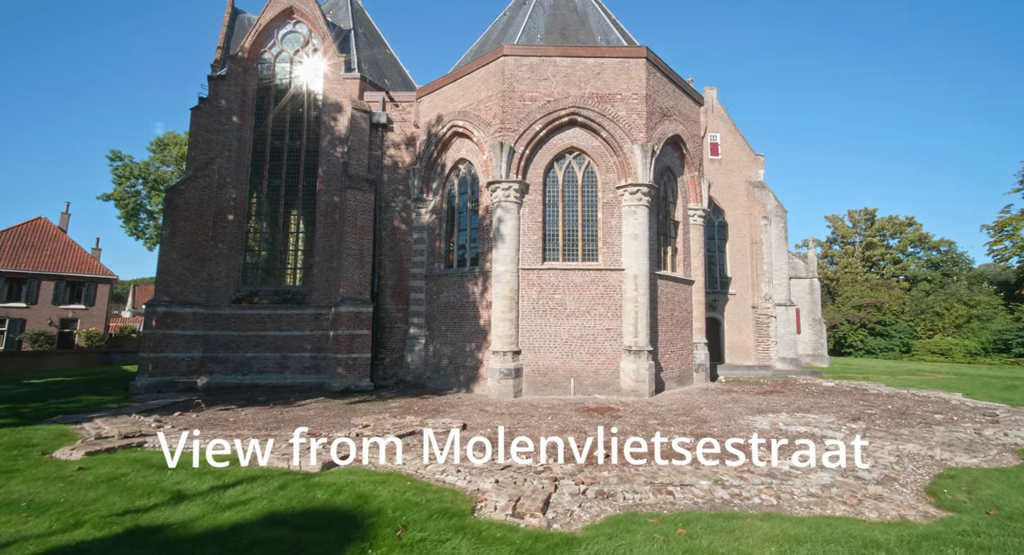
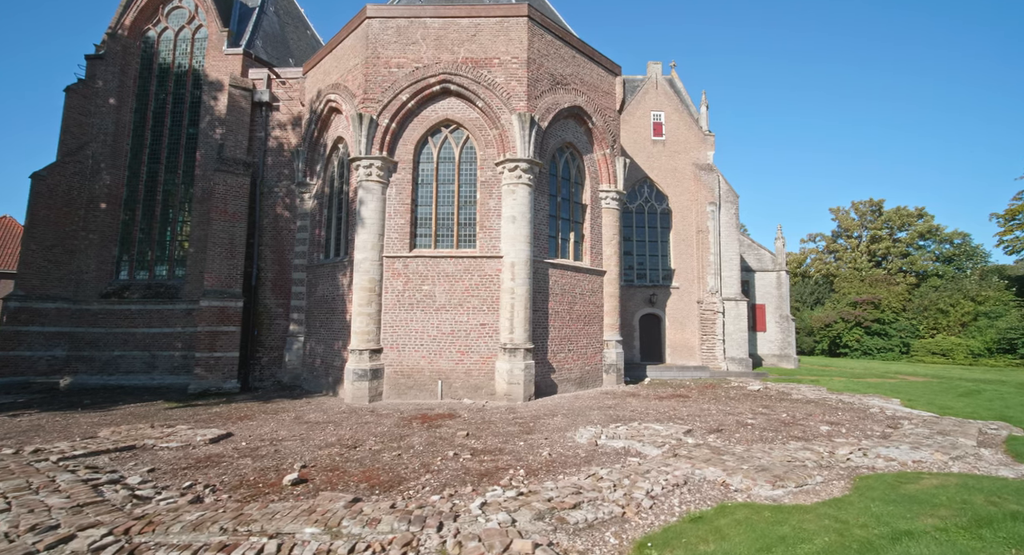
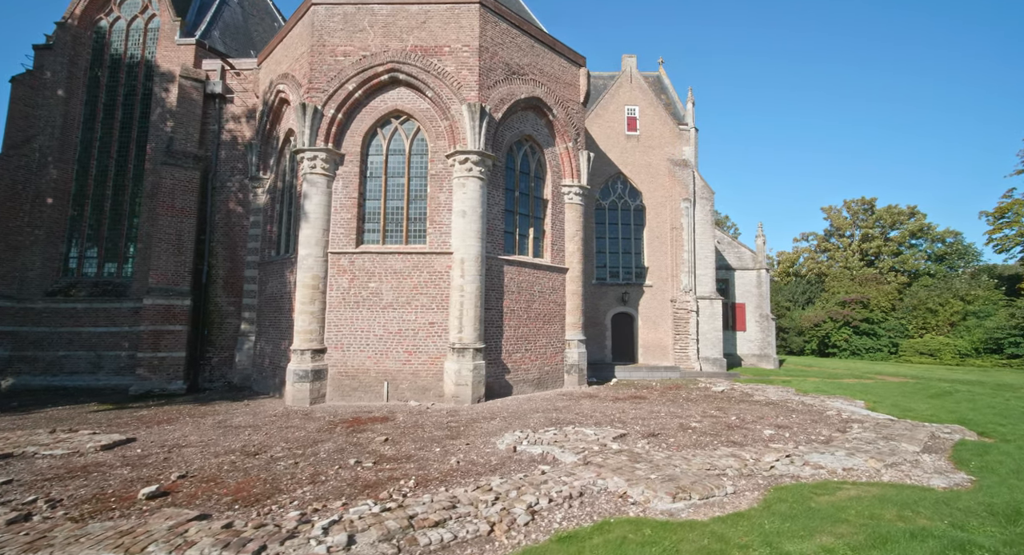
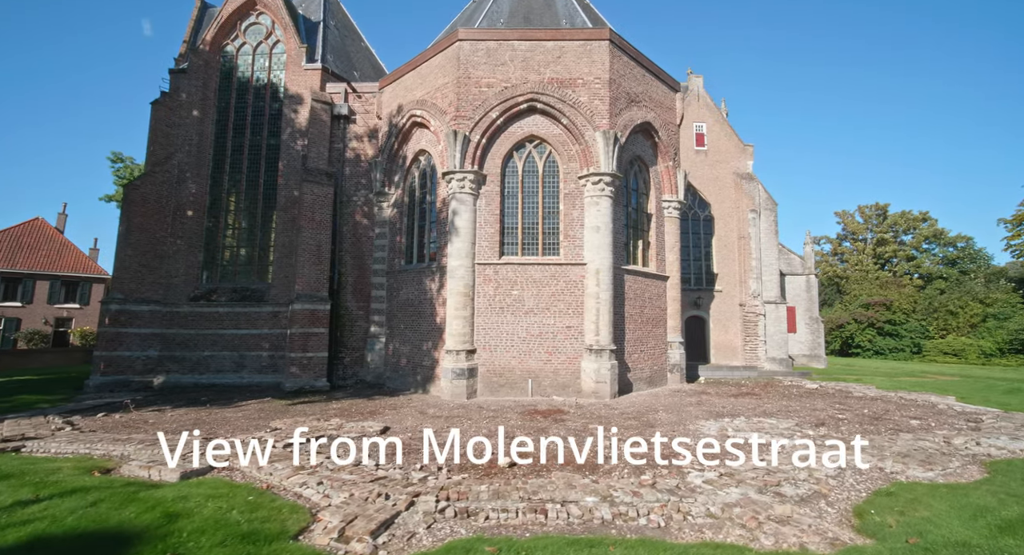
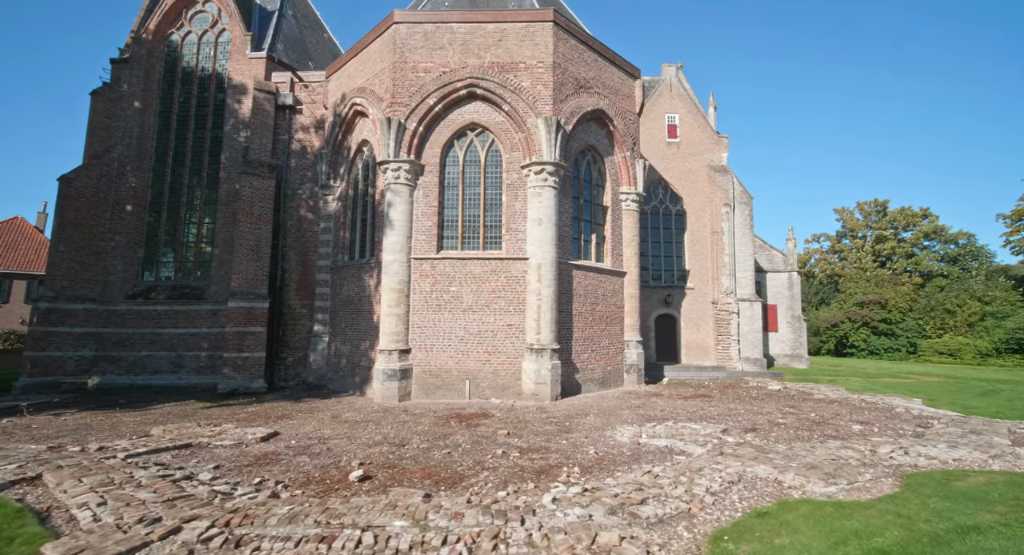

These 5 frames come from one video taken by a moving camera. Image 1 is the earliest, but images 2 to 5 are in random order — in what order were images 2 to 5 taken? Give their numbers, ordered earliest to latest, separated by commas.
4, 5, 2, 3
